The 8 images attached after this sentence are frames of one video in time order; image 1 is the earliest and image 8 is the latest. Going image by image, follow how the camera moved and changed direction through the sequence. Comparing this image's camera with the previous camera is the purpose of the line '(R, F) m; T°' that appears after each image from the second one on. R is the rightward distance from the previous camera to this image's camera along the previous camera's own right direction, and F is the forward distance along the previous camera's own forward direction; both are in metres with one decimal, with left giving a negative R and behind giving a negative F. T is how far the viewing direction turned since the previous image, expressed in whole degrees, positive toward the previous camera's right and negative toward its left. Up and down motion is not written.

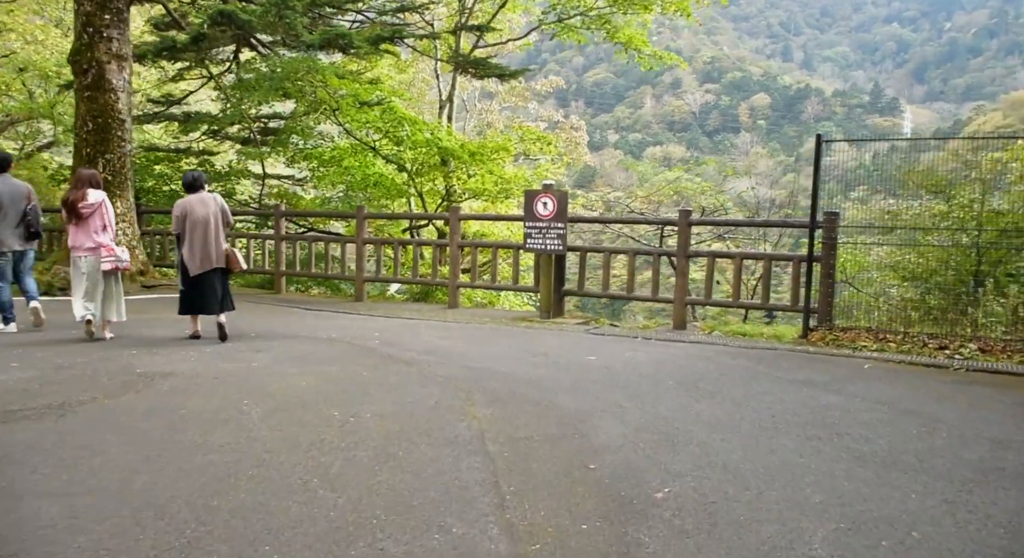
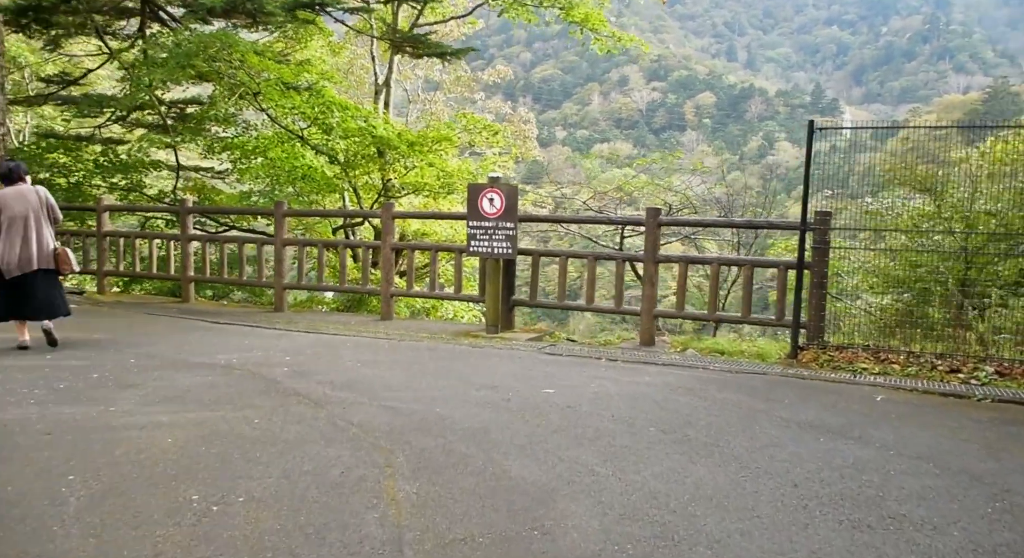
(+0.1, +1.2) m; +3°
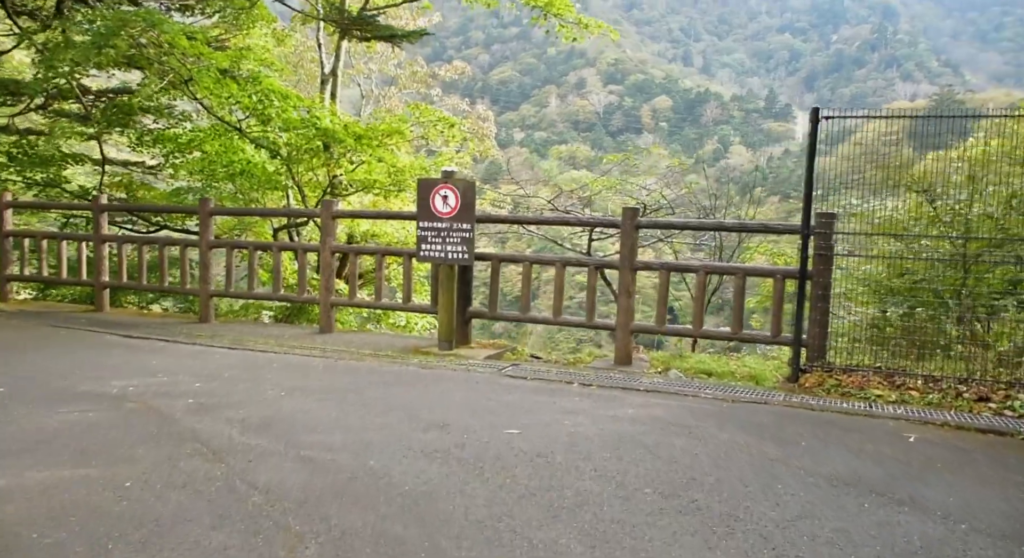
(0.0, +1.0) m; +3°
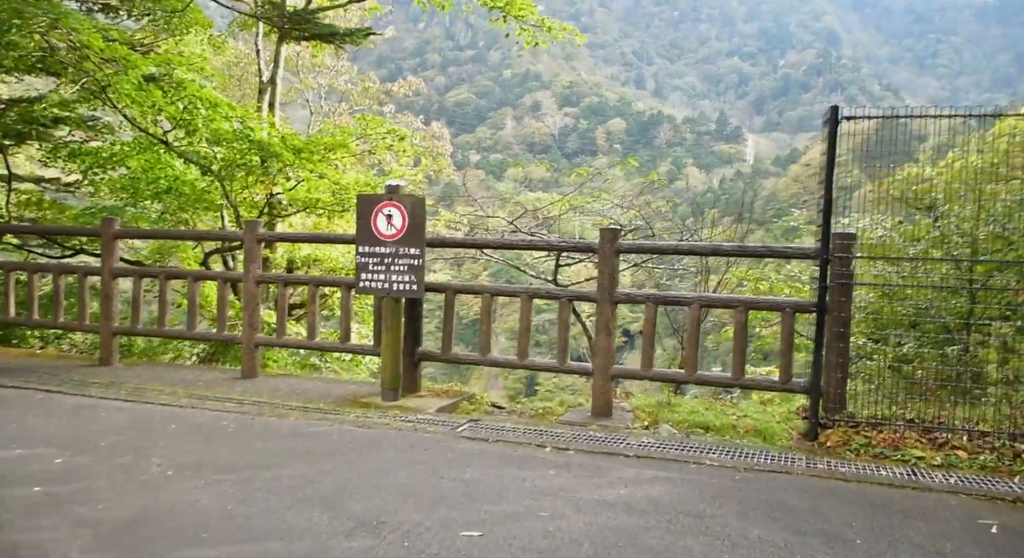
(0.0, +1.1) m; +3°
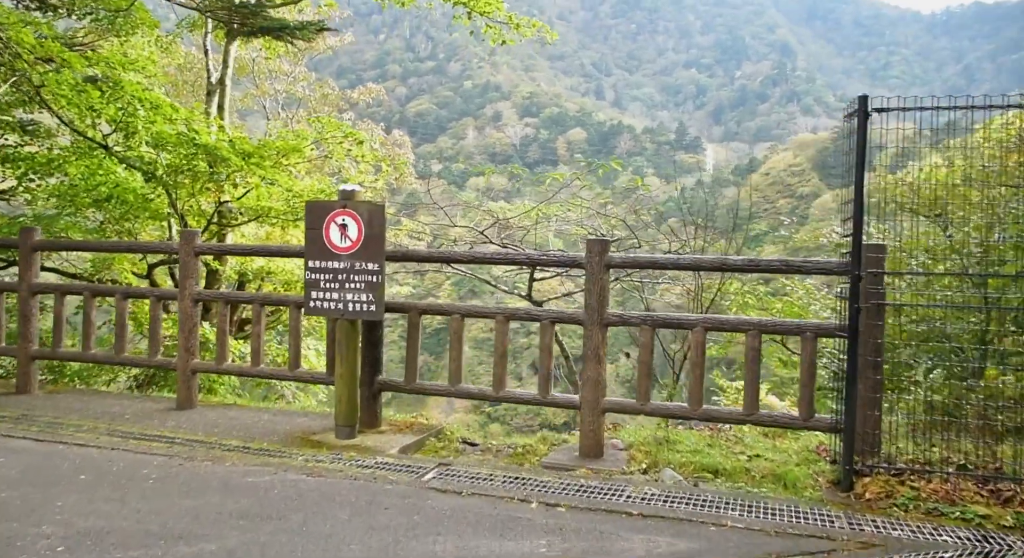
(-0.1, +0.8) m; +2°
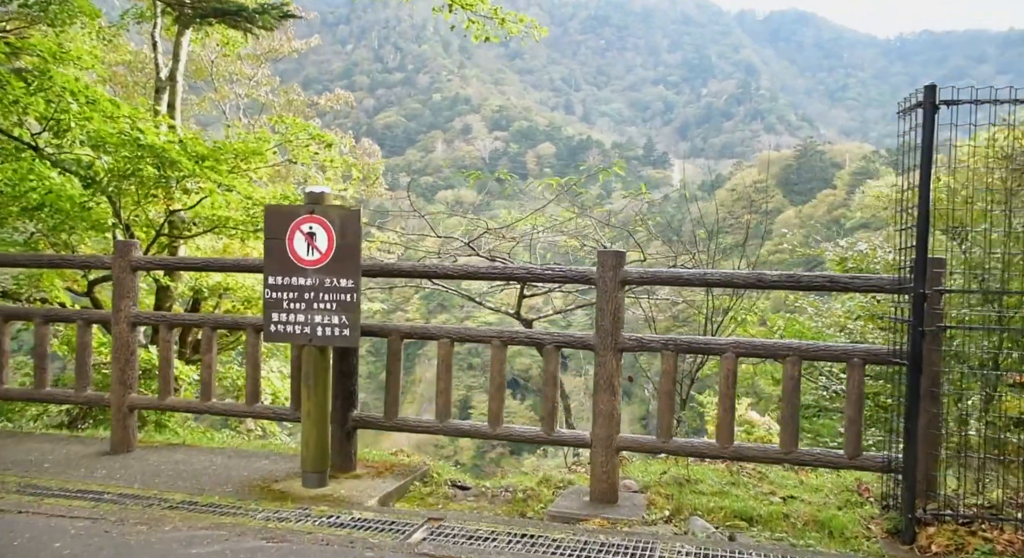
(-0.1, +0.7) m; +2°
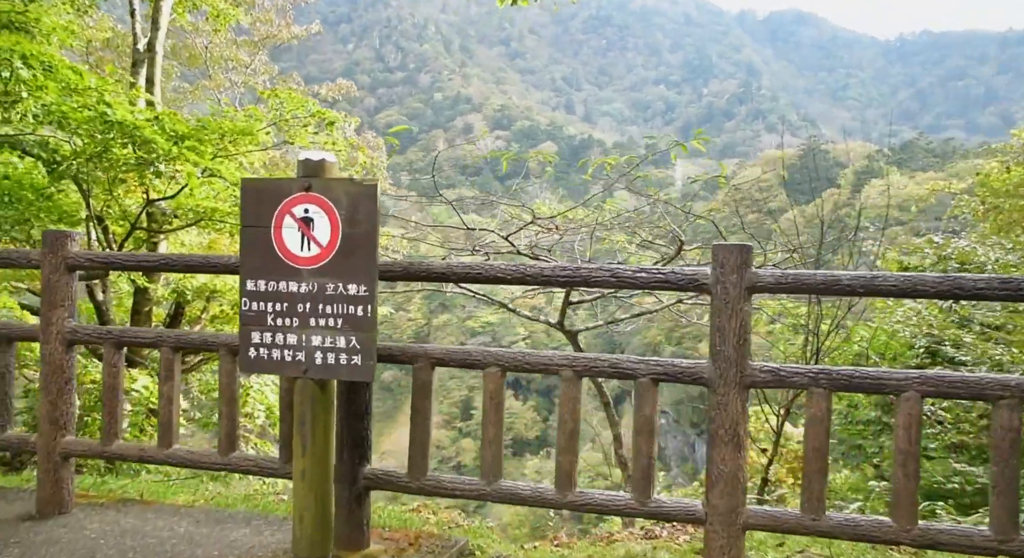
(-0.3, +1.3) m; 0°
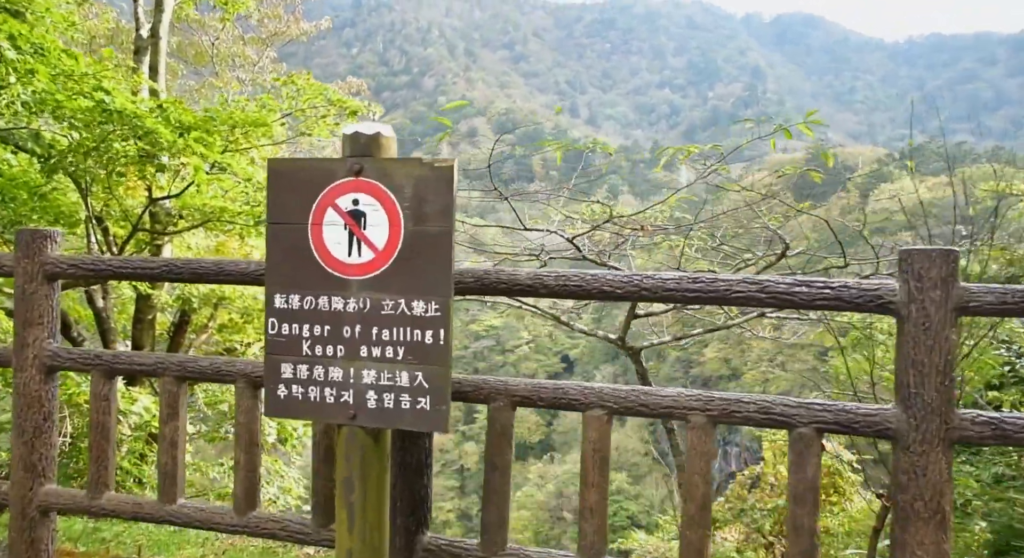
(-0.3, +0.8) m; 0°
